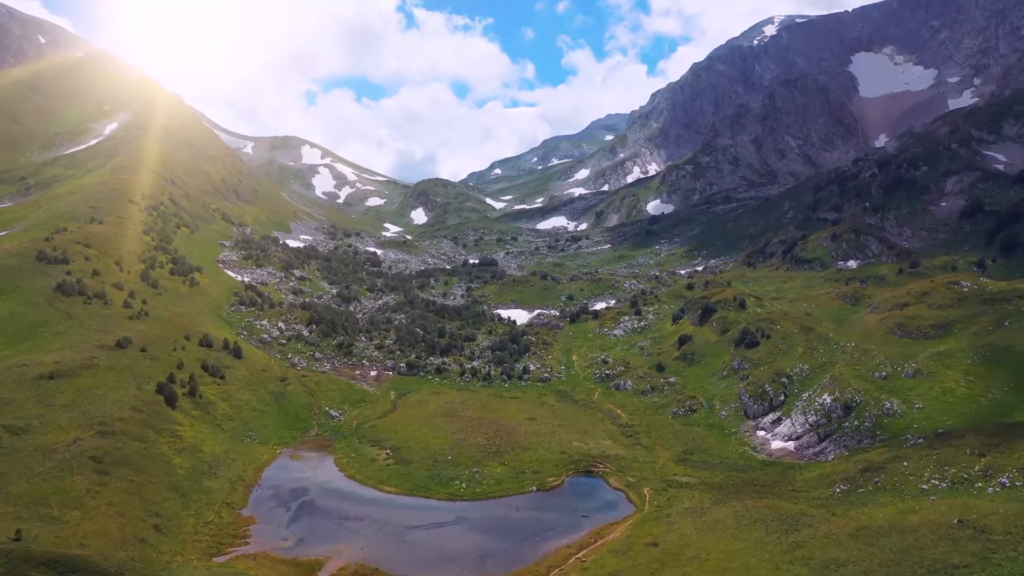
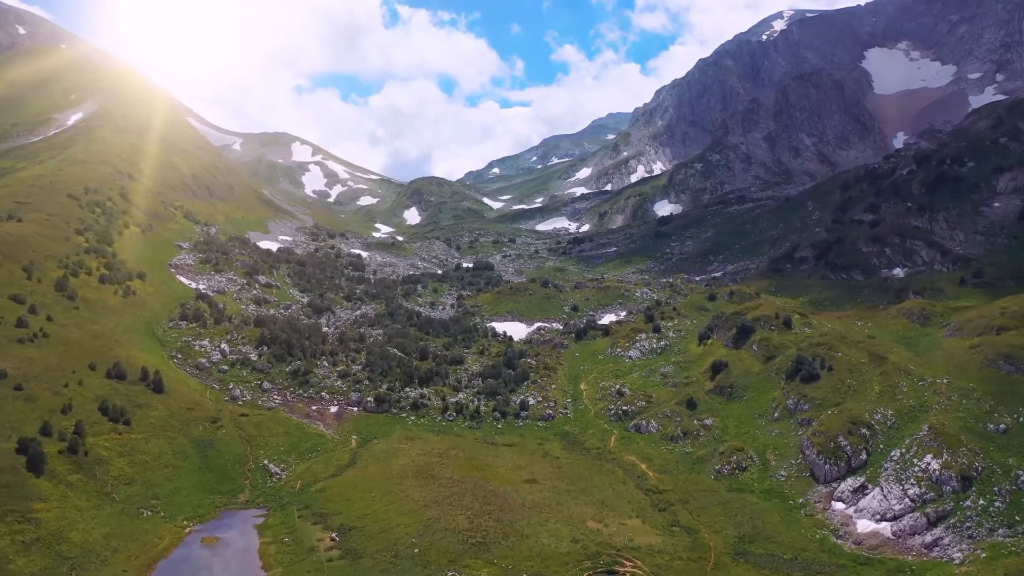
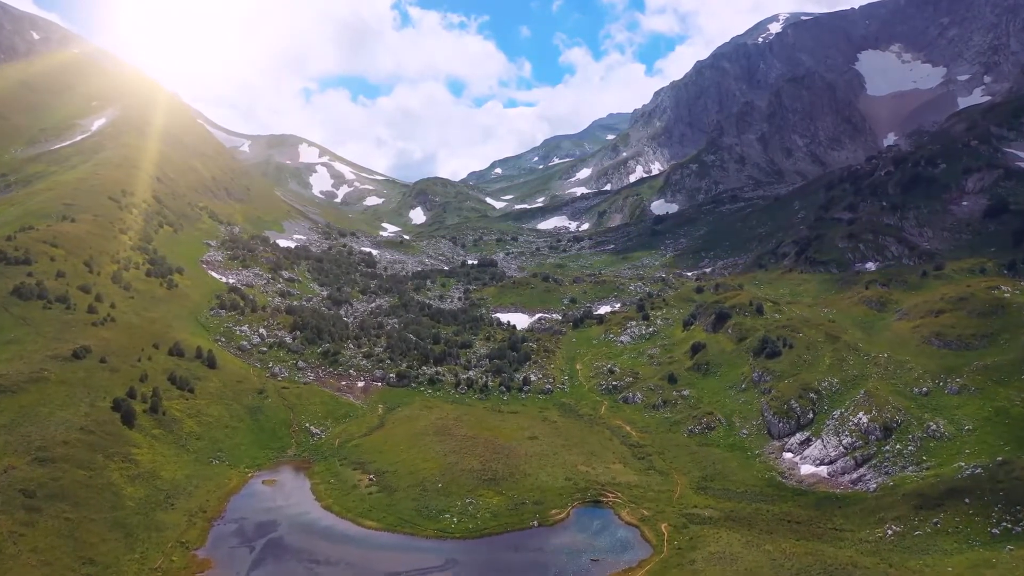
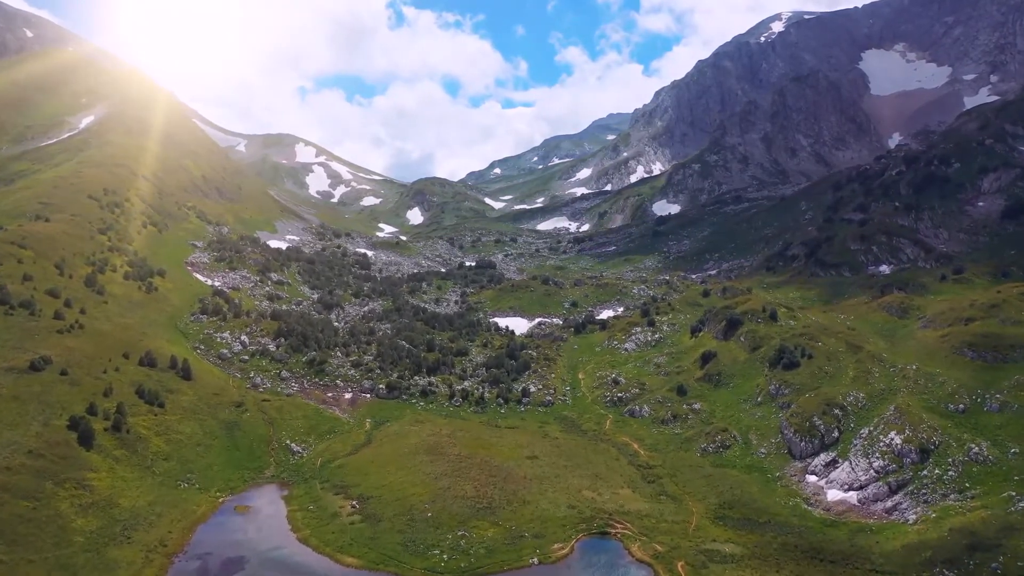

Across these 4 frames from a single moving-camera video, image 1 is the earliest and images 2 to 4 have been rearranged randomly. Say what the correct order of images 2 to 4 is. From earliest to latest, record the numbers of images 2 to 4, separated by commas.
3, 4, 2
